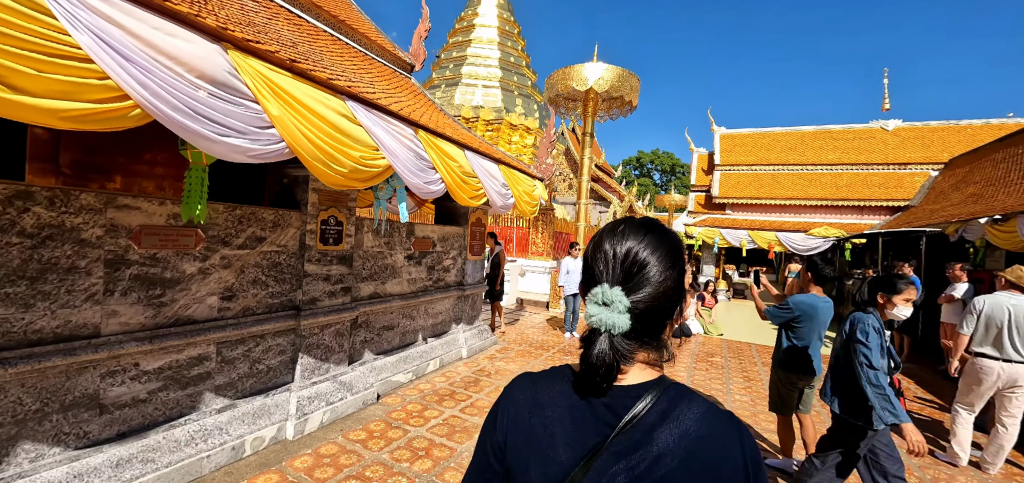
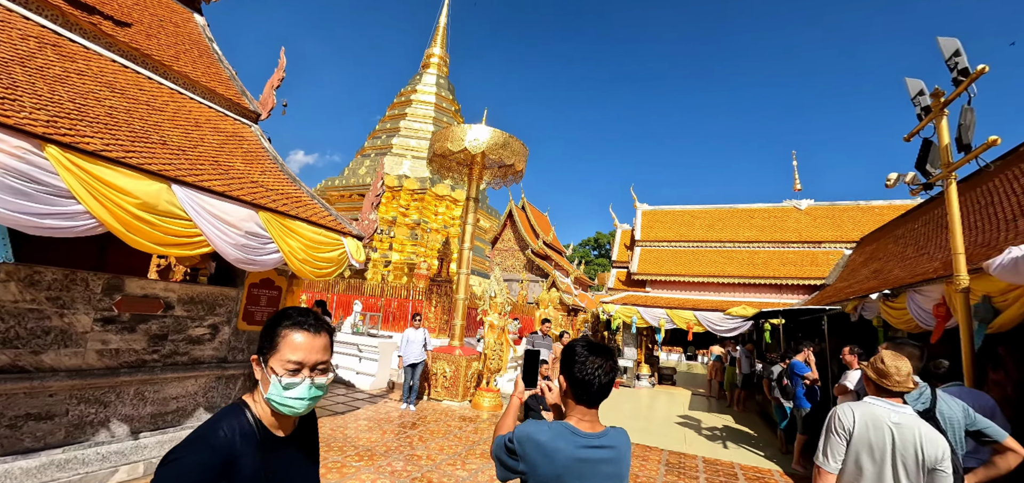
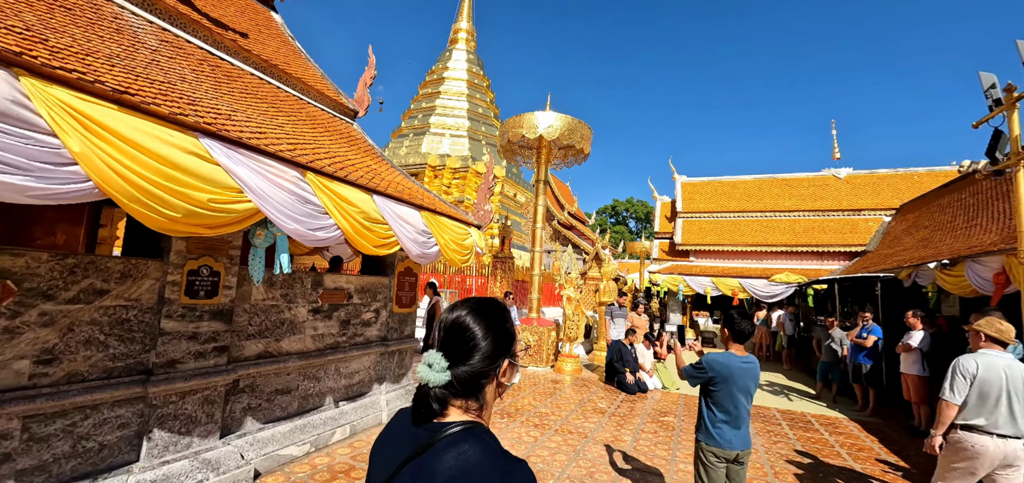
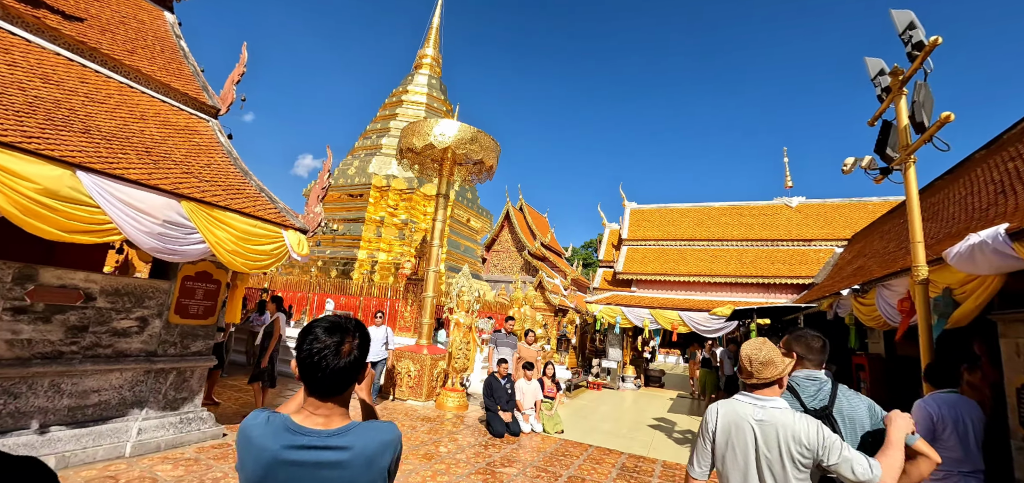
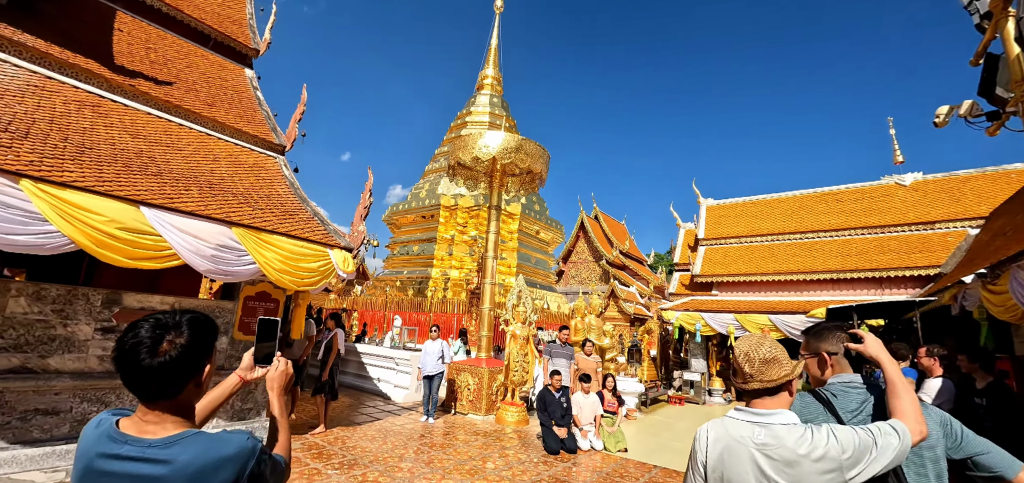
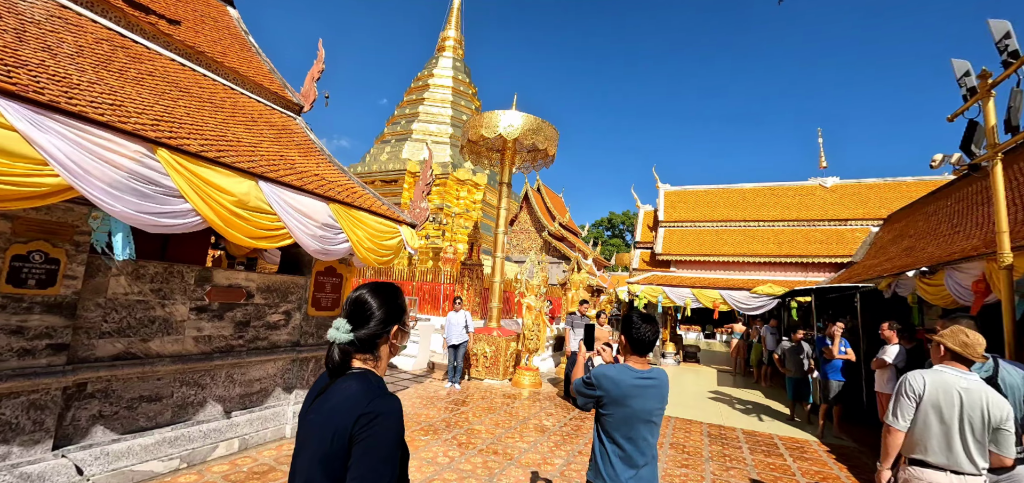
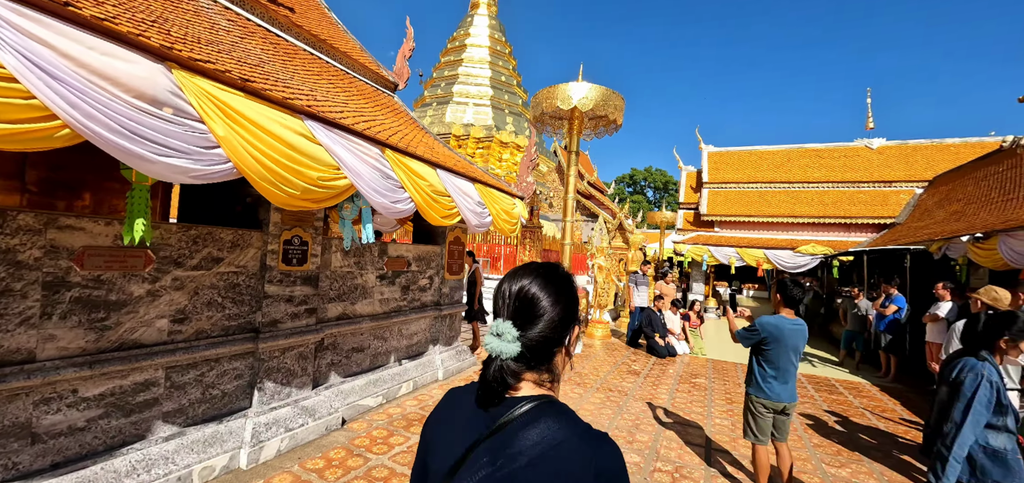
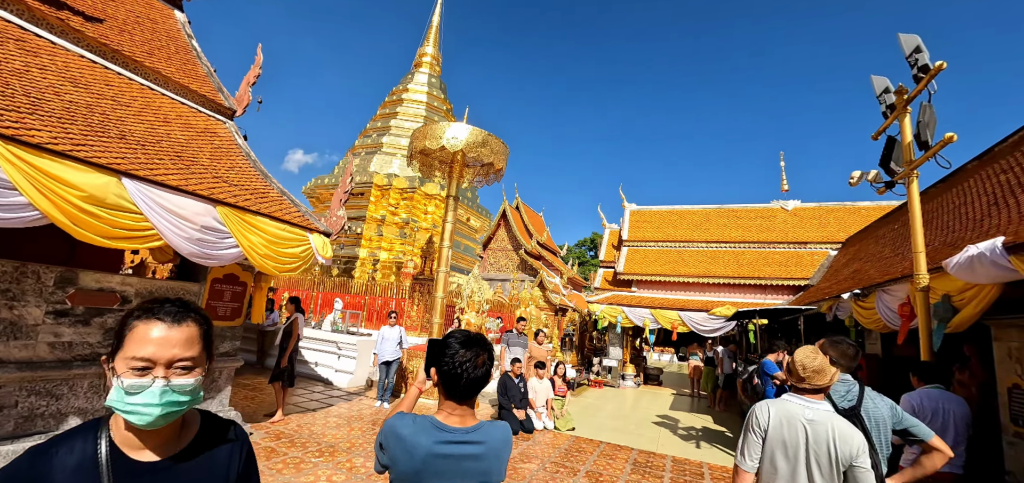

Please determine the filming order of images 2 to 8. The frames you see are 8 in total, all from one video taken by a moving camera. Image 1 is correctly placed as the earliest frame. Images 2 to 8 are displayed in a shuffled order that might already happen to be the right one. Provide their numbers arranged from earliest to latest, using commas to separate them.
7, 3, 6, 2, 8, 4, 5
